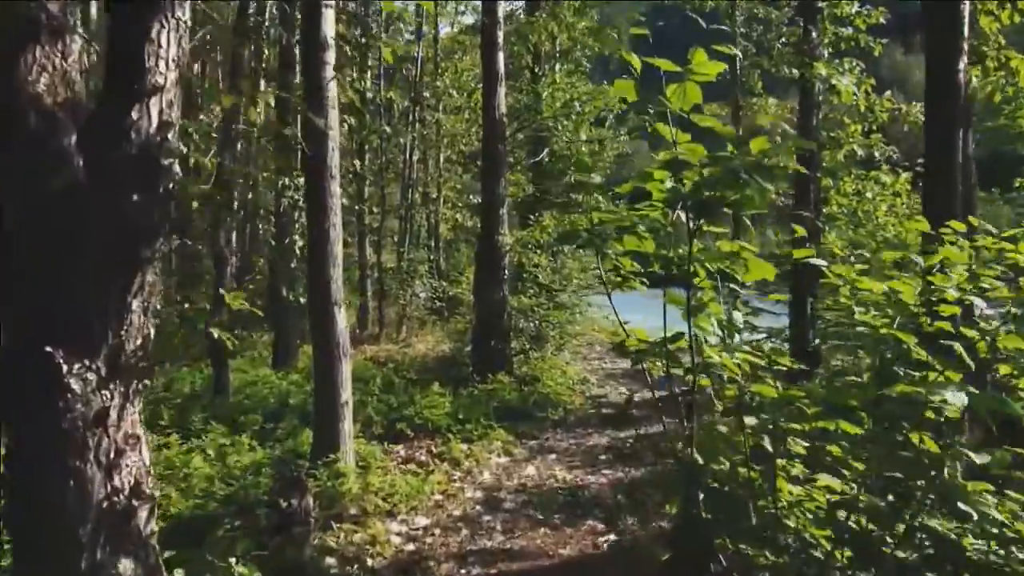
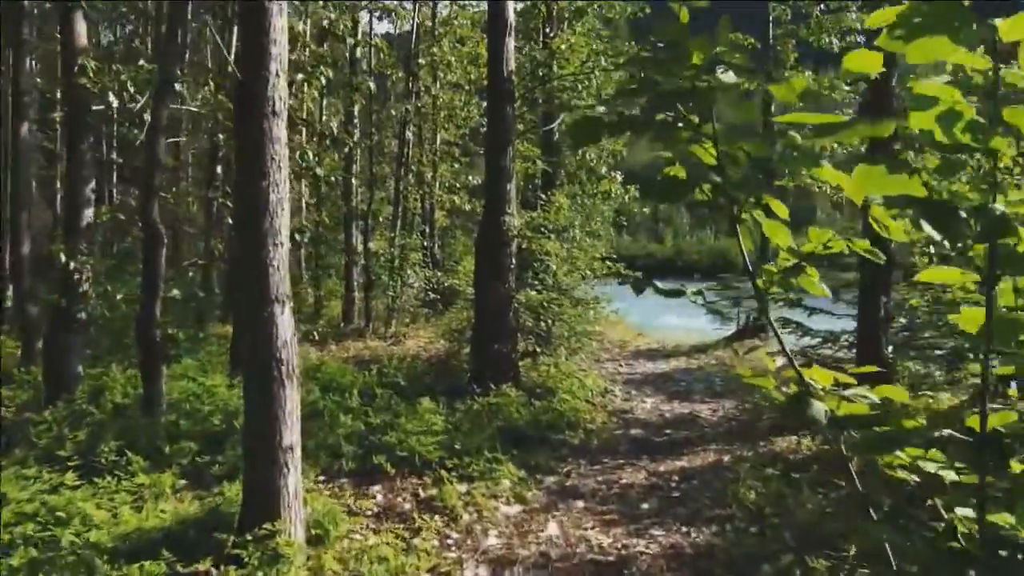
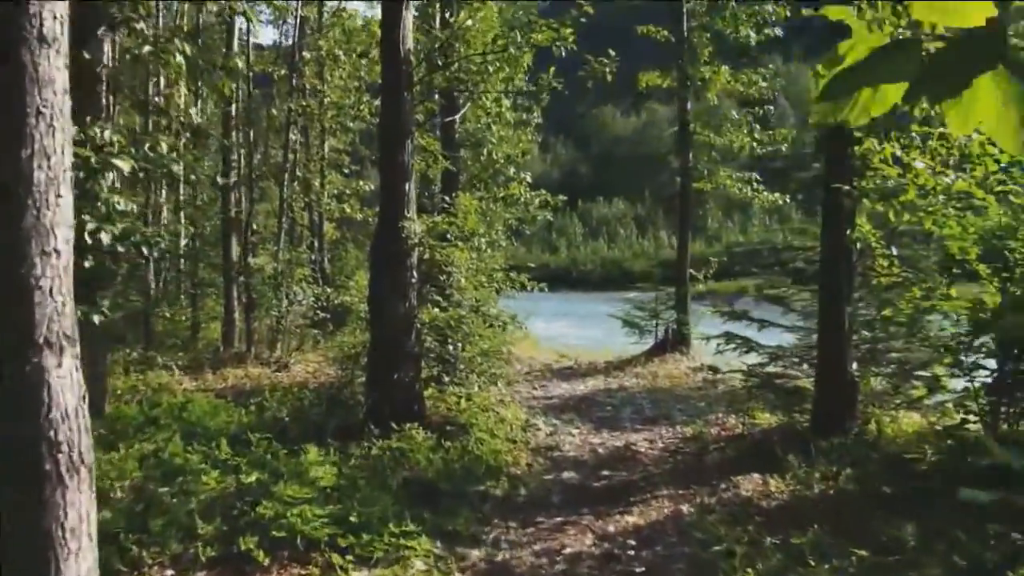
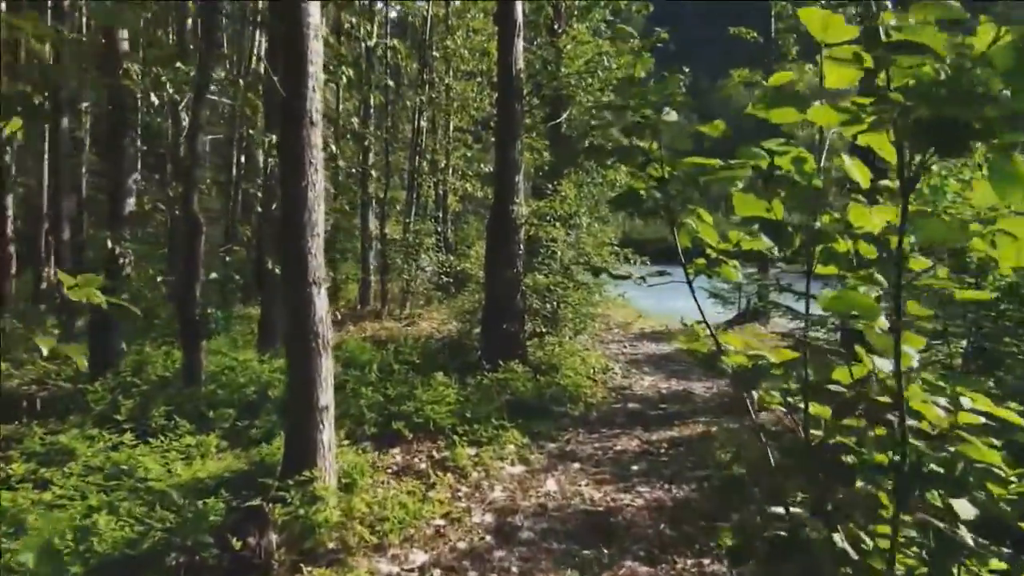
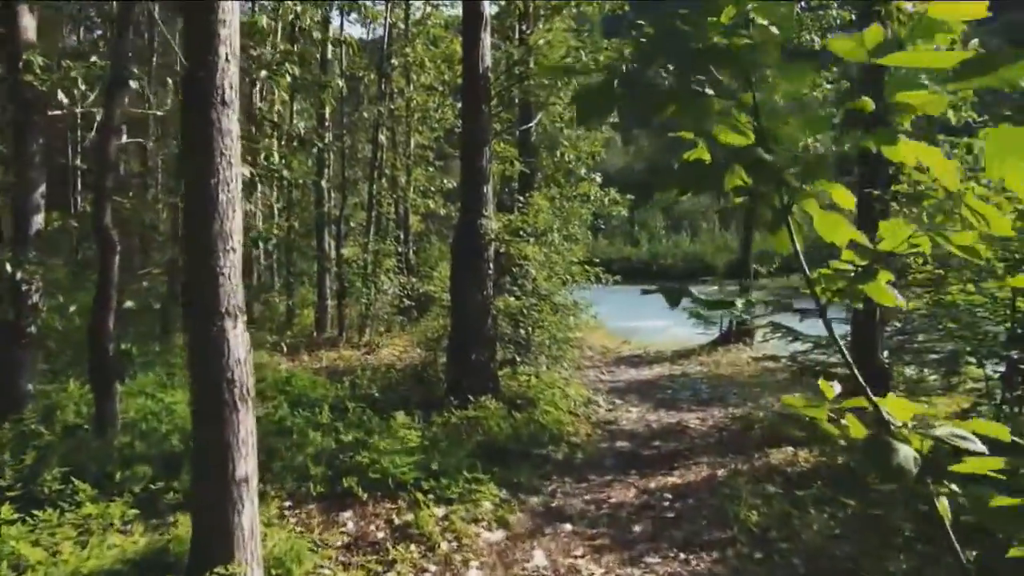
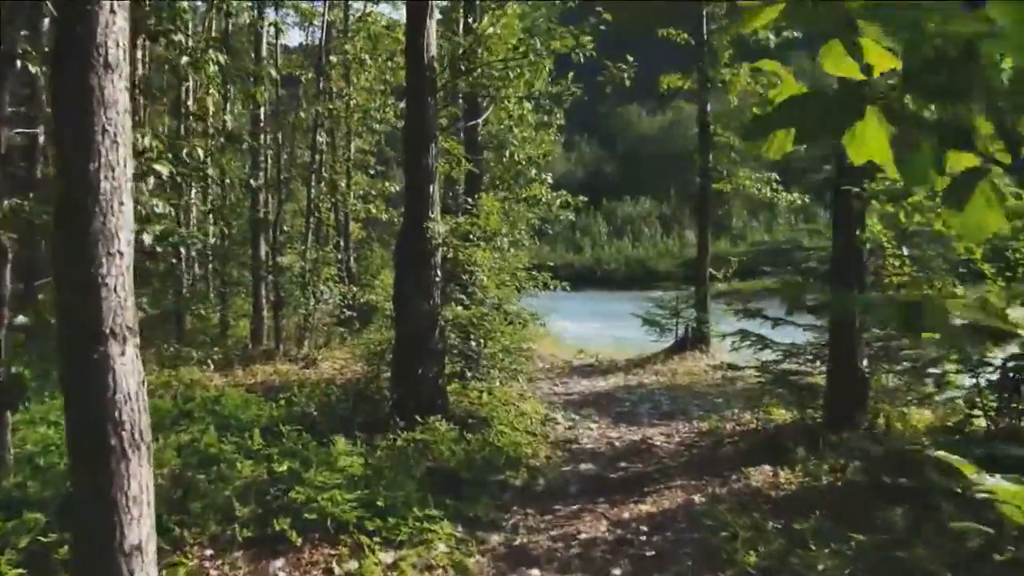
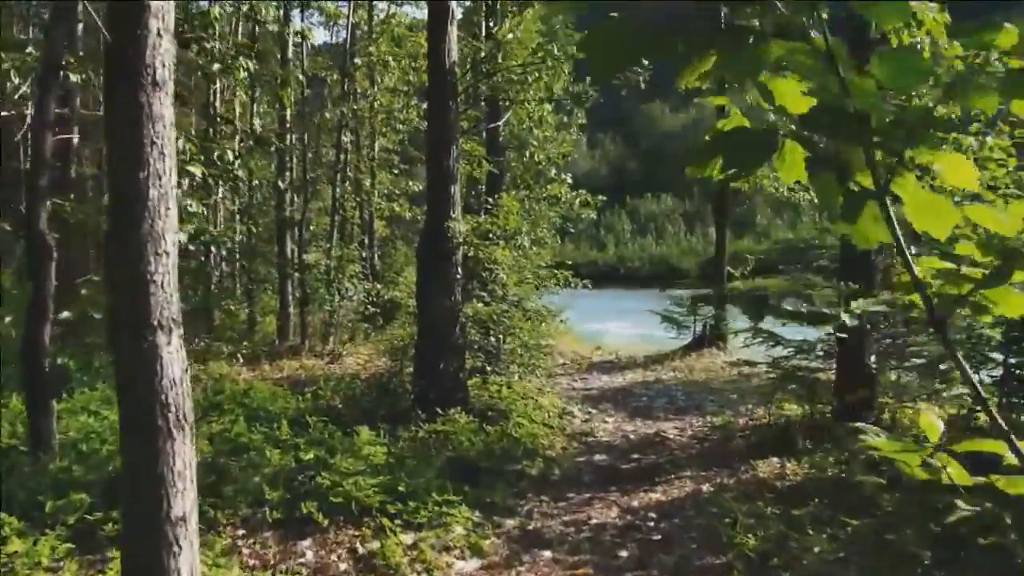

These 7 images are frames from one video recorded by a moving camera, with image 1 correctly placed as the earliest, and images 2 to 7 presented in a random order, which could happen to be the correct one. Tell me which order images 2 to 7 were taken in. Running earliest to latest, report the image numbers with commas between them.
4, 2, 5, 7, 6, 3
